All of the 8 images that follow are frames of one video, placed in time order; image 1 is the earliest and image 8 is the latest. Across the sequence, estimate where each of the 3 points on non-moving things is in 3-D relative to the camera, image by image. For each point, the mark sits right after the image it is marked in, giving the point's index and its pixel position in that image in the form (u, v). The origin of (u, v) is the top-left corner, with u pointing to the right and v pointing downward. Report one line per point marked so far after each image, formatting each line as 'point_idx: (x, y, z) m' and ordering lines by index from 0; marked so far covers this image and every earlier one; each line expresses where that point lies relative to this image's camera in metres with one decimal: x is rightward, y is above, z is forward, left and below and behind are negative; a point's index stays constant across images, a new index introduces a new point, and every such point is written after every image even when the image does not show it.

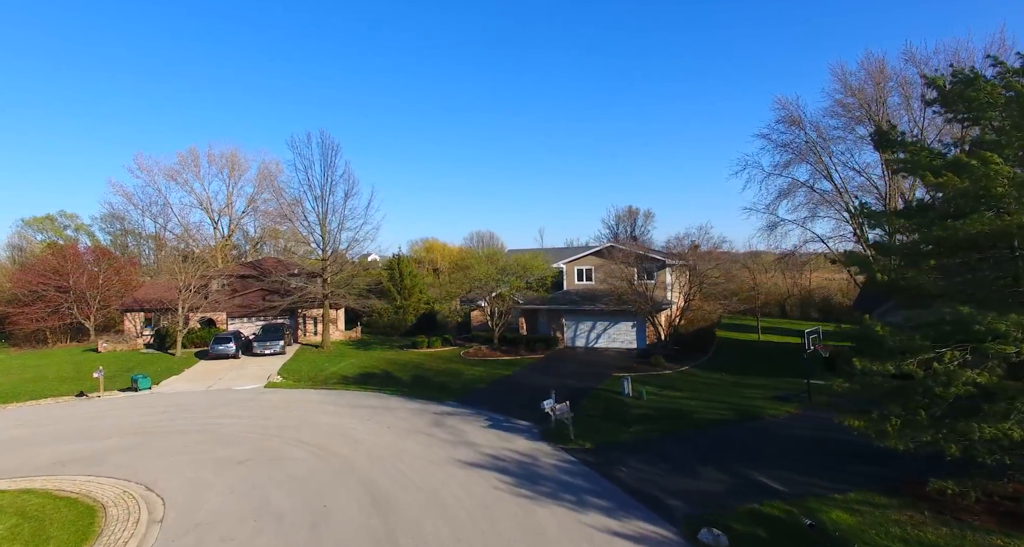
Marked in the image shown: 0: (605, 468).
0: (+2.3, -4.7, +14.3) m
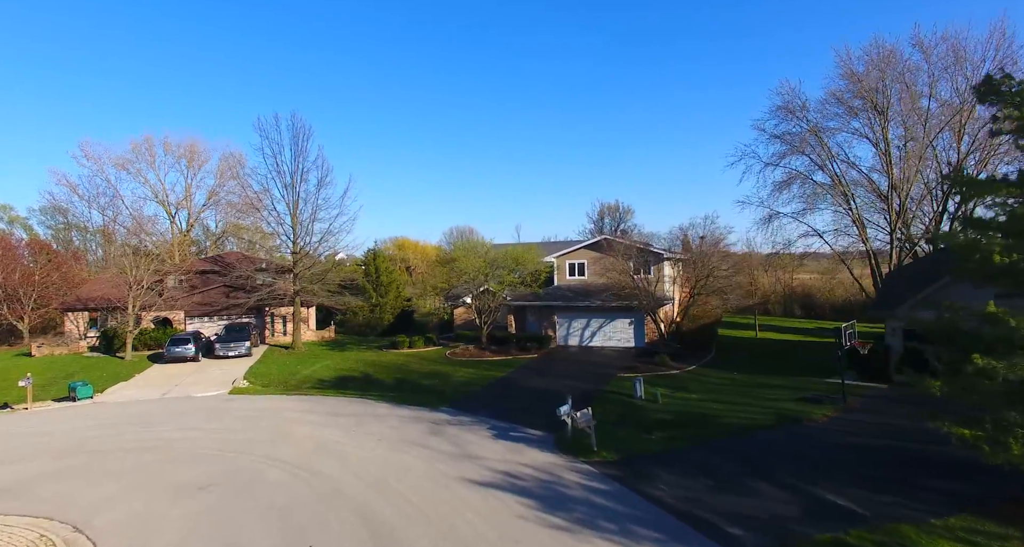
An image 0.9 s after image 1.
0: (+2.7, -4.4, +12.1) m
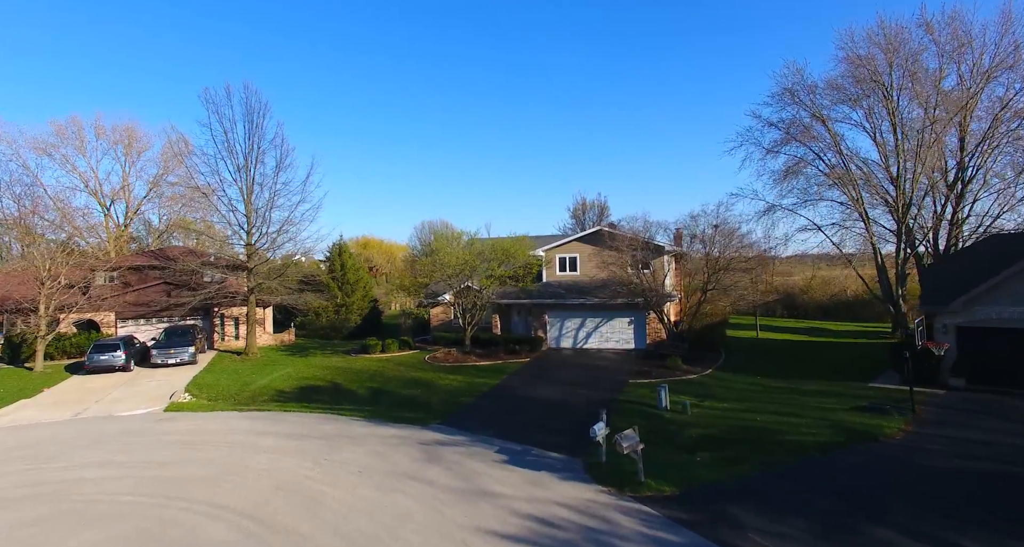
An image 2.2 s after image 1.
0: (+3.3, -4.0, +9.1) m
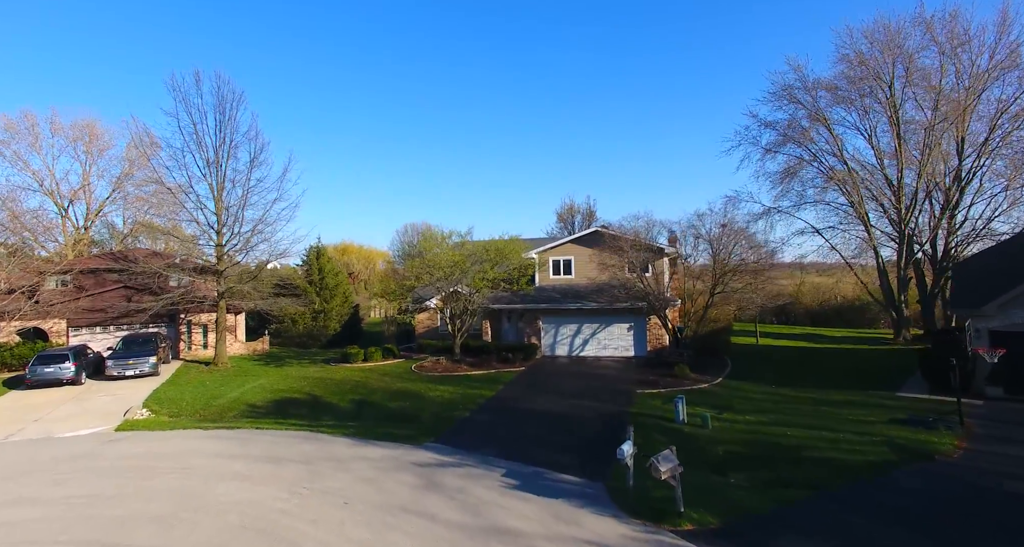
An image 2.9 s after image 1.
0: (+3.6, -3.9, +7.5) m
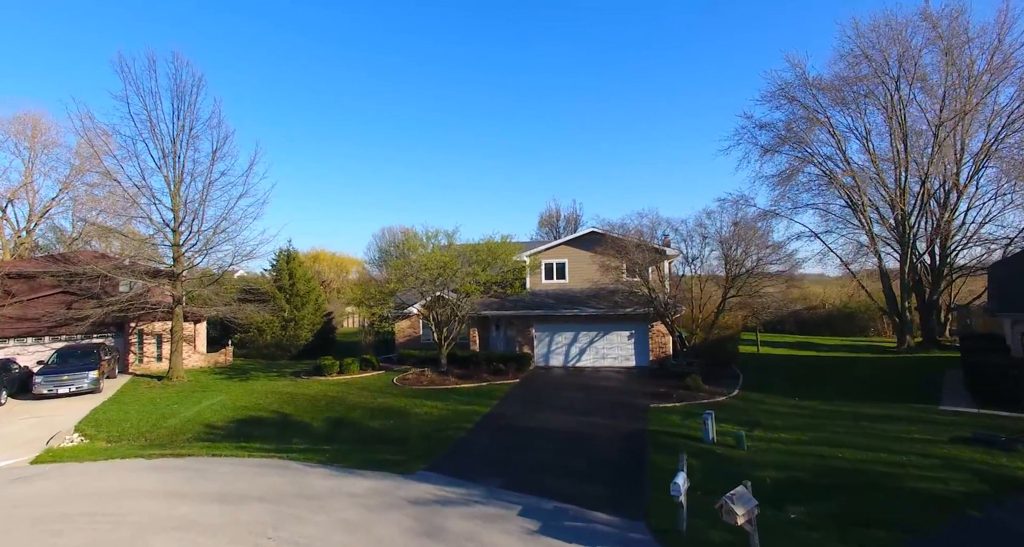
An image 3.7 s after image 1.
0: (+4.1, -3.7, +5.6) m
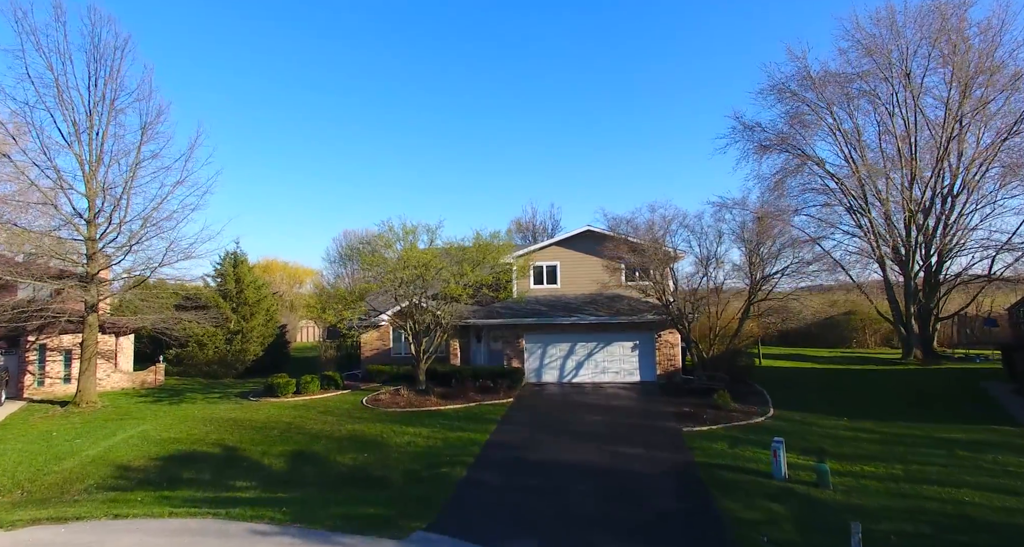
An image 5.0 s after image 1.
0: (+5.0, -3.4, +2.7) m
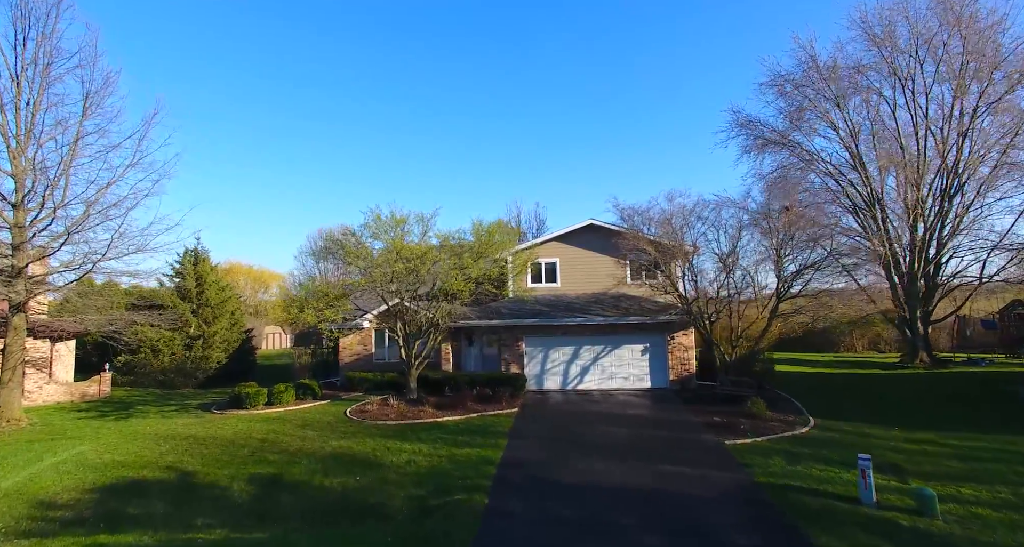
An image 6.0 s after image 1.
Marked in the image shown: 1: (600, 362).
0: (+5.9, -3.0, +1.0) m
1: (+2.8, -2.8, +18.9) m
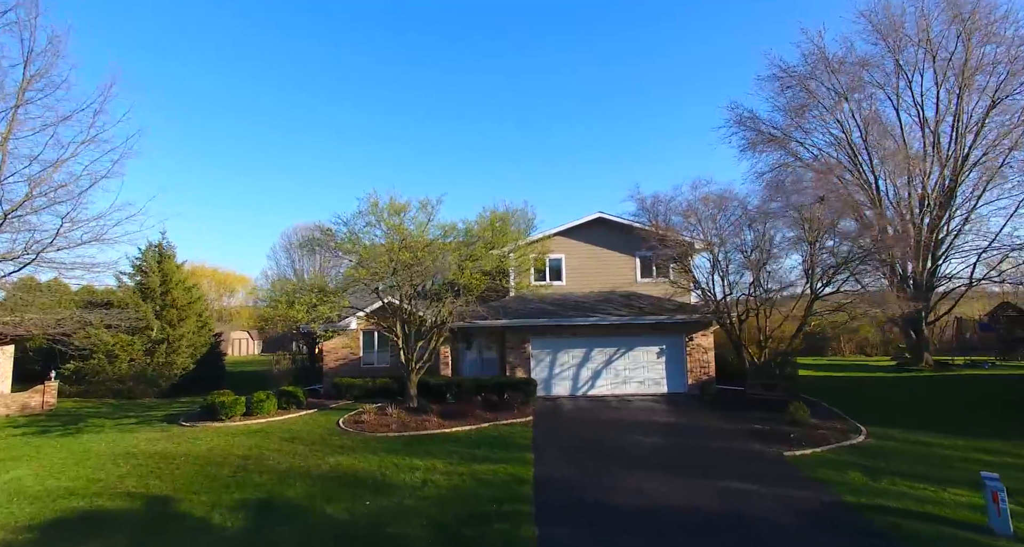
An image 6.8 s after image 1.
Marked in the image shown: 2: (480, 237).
0: (+7.0, -2.6, -0.3) m
1: (+3.0, -2.7, +17.4) m
2: (-1.2, +0.9, +15.5) m
